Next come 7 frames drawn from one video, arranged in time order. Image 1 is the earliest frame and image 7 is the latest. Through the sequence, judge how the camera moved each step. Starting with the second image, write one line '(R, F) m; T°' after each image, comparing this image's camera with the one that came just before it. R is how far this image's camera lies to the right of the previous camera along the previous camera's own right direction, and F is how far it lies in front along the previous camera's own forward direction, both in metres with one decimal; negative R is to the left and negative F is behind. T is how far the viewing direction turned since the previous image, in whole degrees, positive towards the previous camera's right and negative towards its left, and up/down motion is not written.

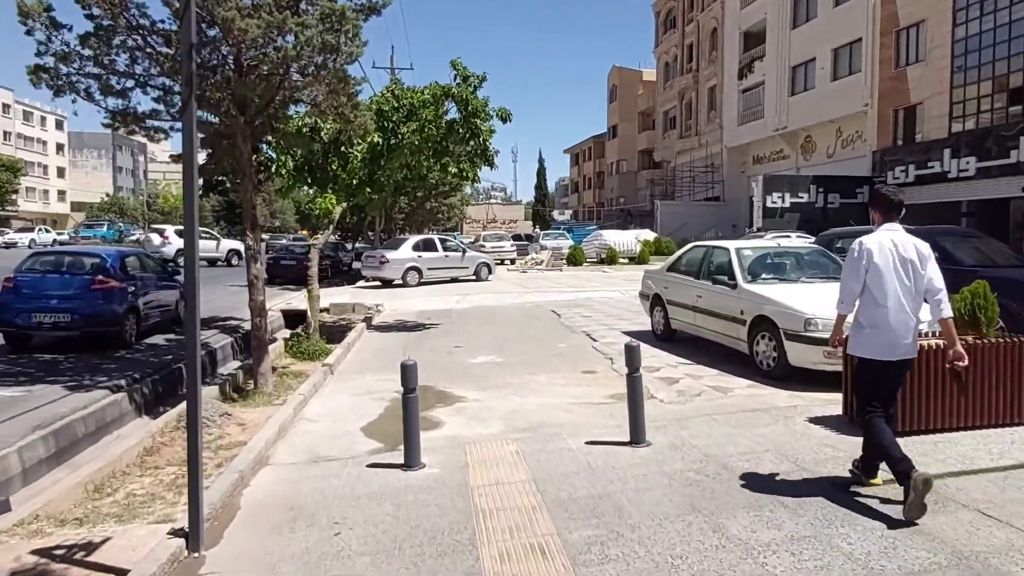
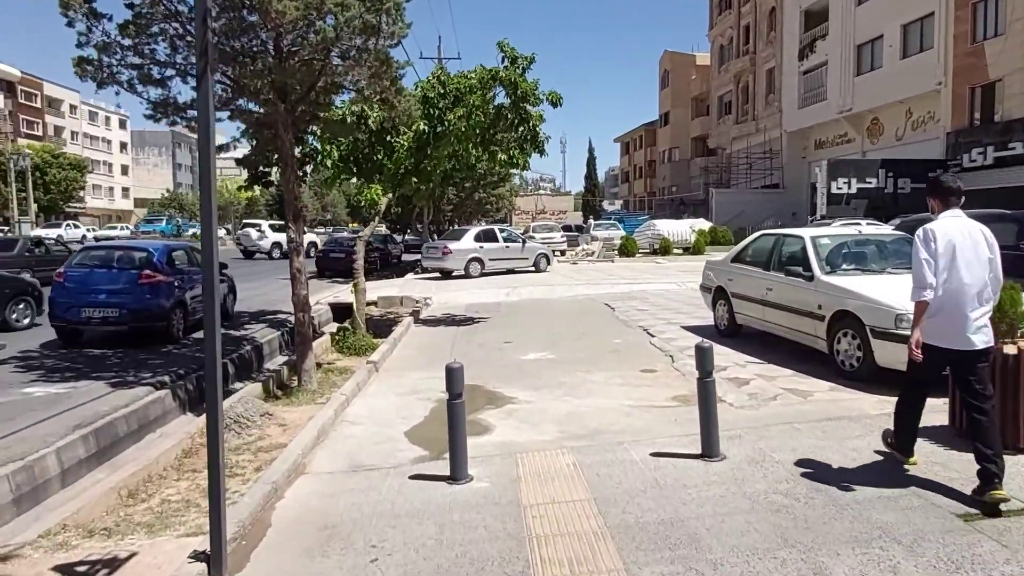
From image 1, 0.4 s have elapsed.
(0.0, +0.6) m; -4°
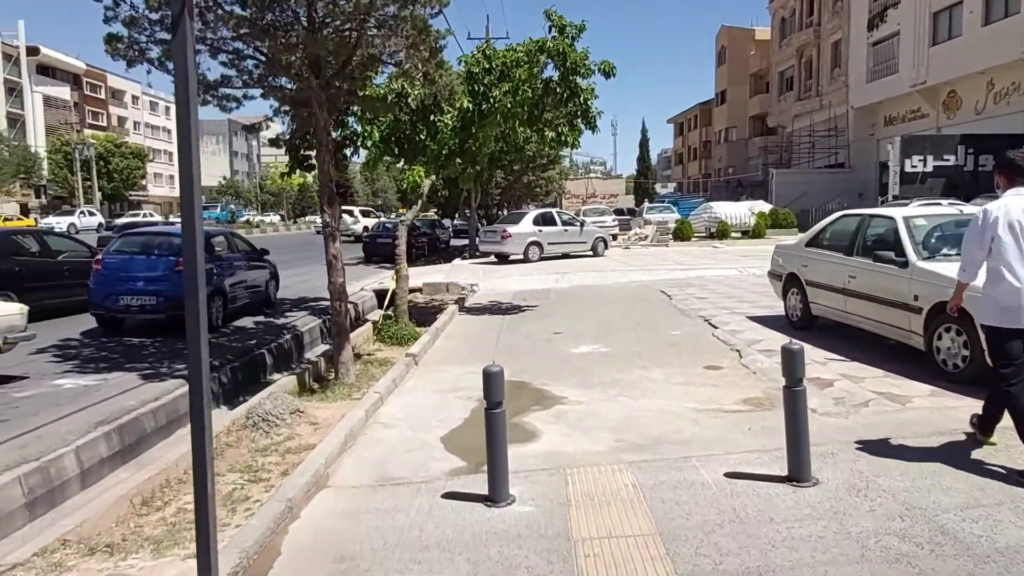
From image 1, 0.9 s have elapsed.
(0.0, +0.7) m; -4°
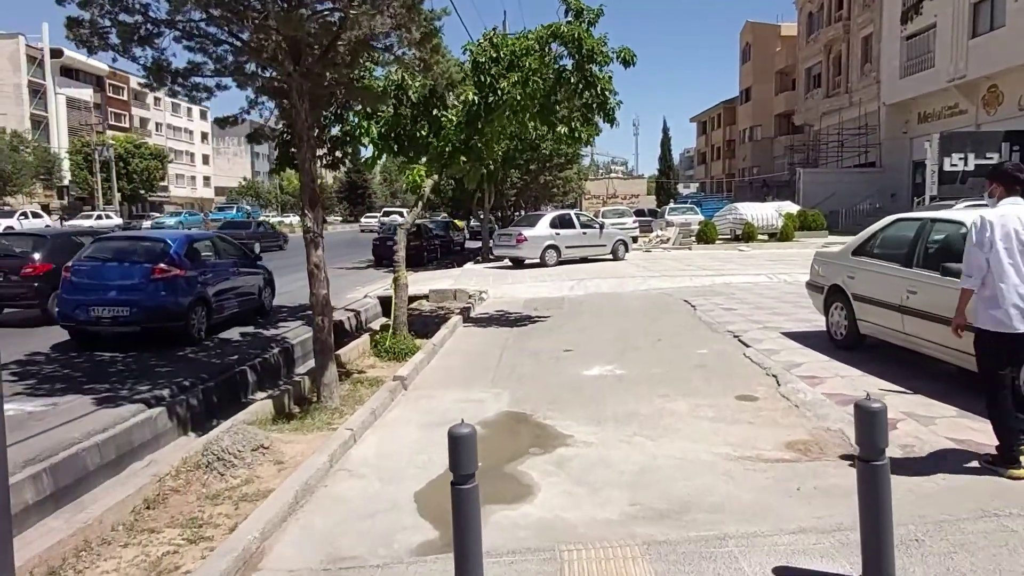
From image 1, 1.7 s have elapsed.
(+0.2, +1.1) m; -2°
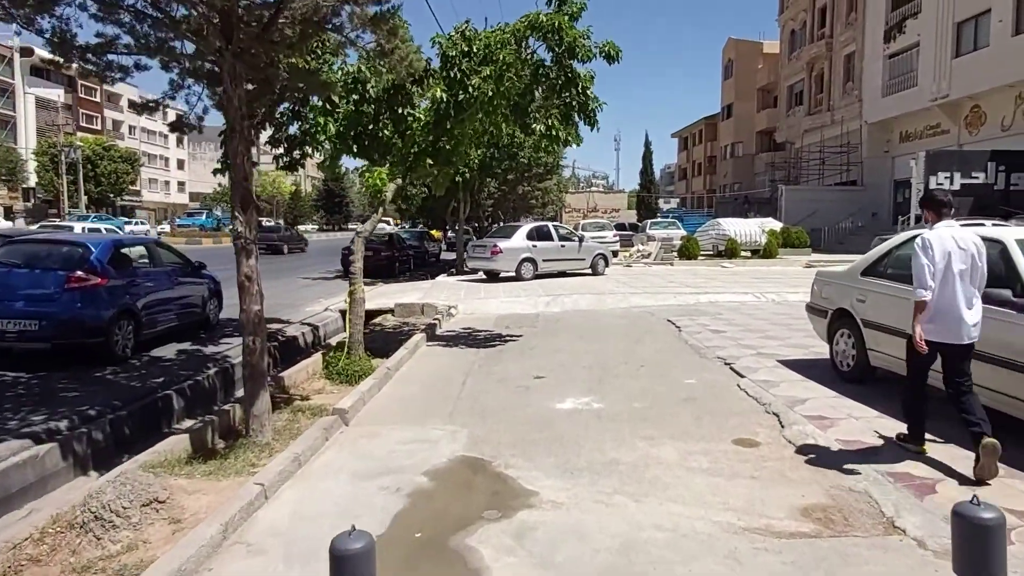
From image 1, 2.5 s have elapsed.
(+0.2, +1.1) m; +2°
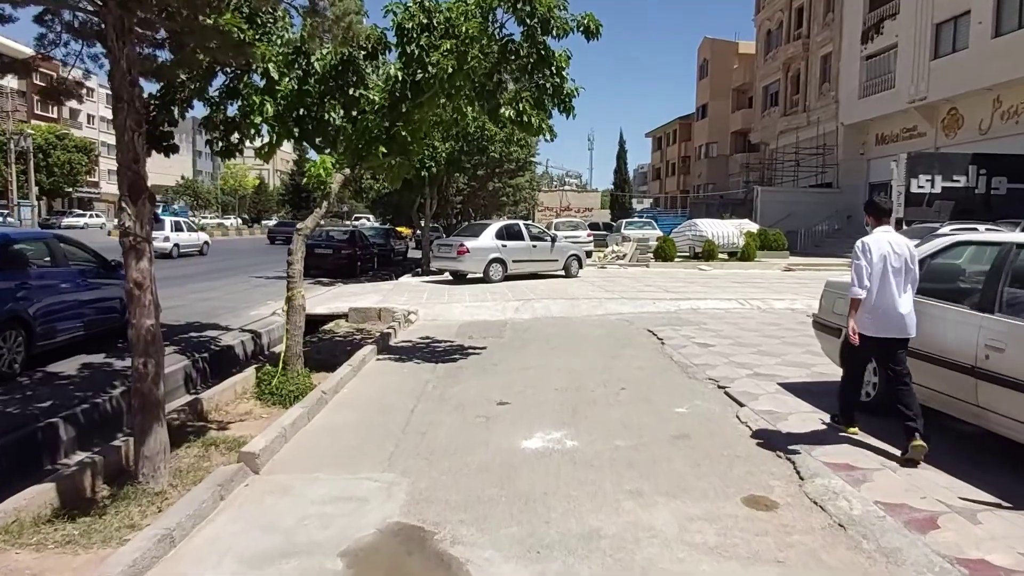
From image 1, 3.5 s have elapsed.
(+0.1, +1.3) m; +2°
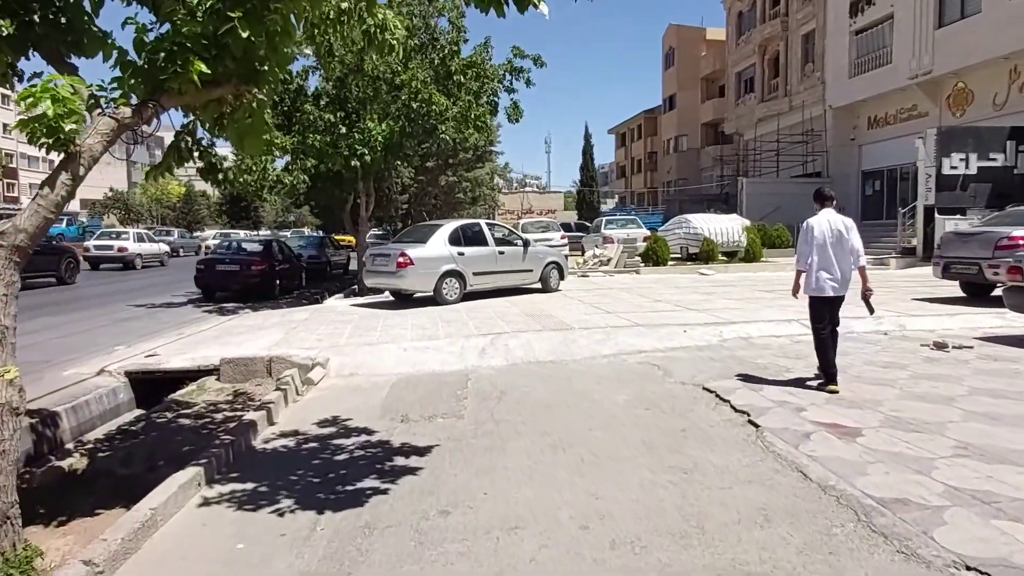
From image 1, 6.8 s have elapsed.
(0.0, +4.7) m; +3°
